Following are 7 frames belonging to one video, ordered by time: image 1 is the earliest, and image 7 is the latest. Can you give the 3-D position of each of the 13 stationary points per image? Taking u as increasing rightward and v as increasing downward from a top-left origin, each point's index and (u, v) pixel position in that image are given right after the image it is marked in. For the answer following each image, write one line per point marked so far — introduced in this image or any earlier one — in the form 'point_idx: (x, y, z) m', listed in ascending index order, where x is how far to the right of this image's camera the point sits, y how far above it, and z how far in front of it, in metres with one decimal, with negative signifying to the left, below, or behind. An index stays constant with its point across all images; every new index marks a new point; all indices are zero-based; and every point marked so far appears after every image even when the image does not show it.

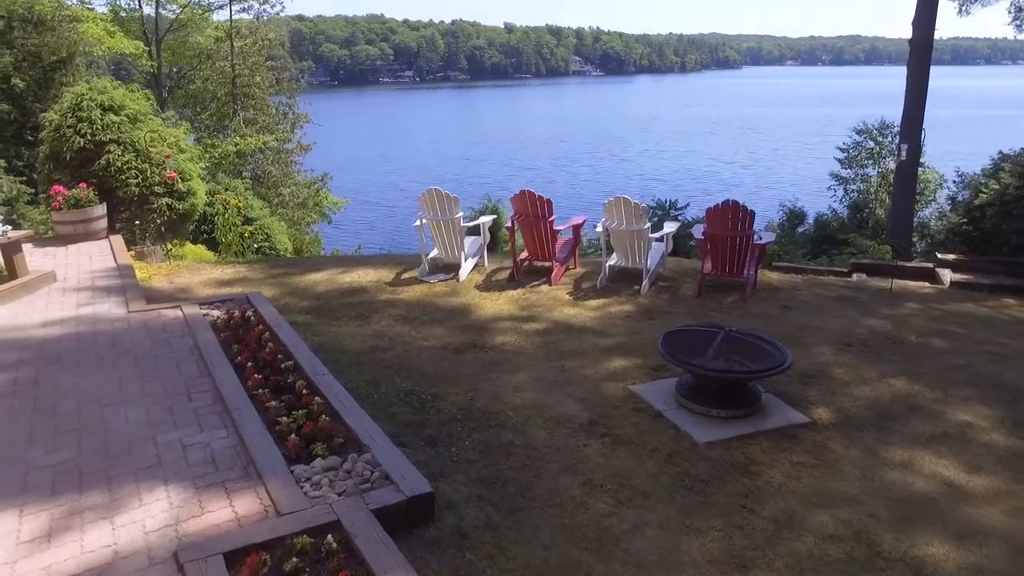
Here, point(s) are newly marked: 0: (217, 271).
0: (-2.7, +0.2, +7.6) m
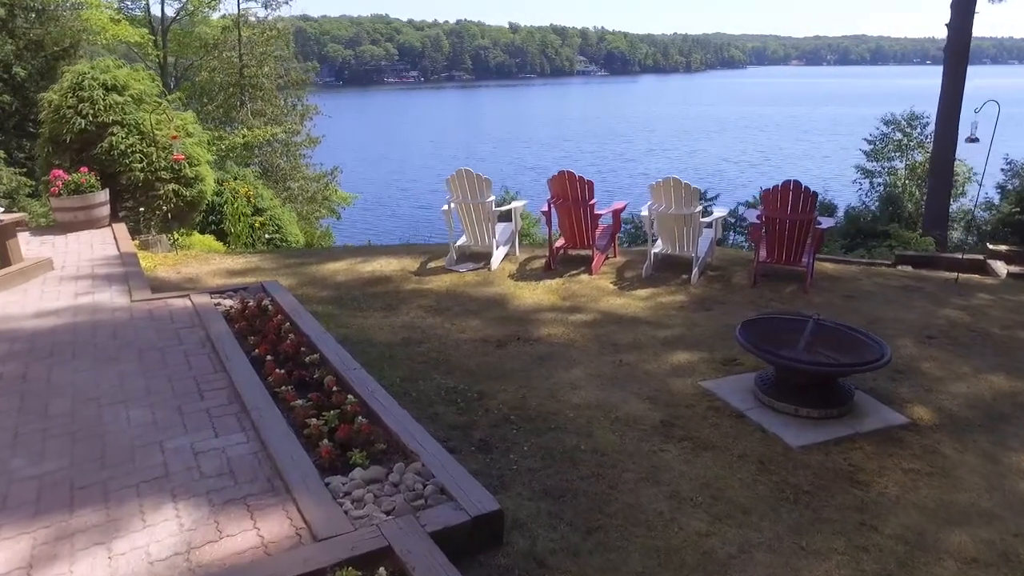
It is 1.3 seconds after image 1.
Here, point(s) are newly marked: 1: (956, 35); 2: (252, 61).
0: (-2.5, +0.2, +7.1) m
1: (+5.3, +3.0, +9.8) m
2: (-5.2, +4.5, +16.3) m
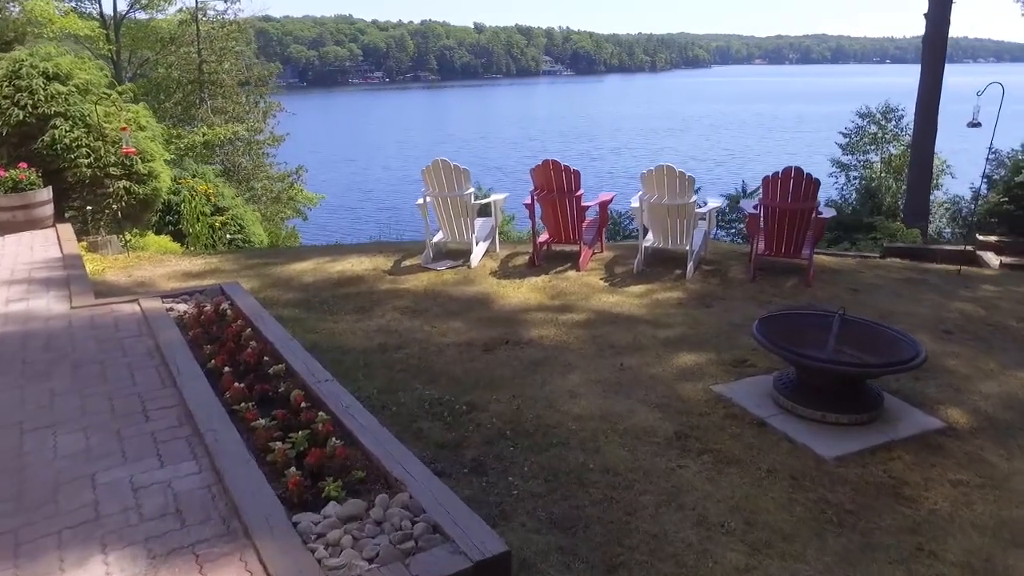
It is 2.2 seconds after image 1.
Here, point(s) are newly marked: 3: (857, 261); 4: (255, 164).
0: (-2.6, +0.2, +6.5) m
1: (+5.0, +3.1, +9.6) m
2: (-5.8, +4.4, +15.6) m
3: (+2.8, +0.2, +6.6) m
4: (-5.1, +2.5, +16.3) m
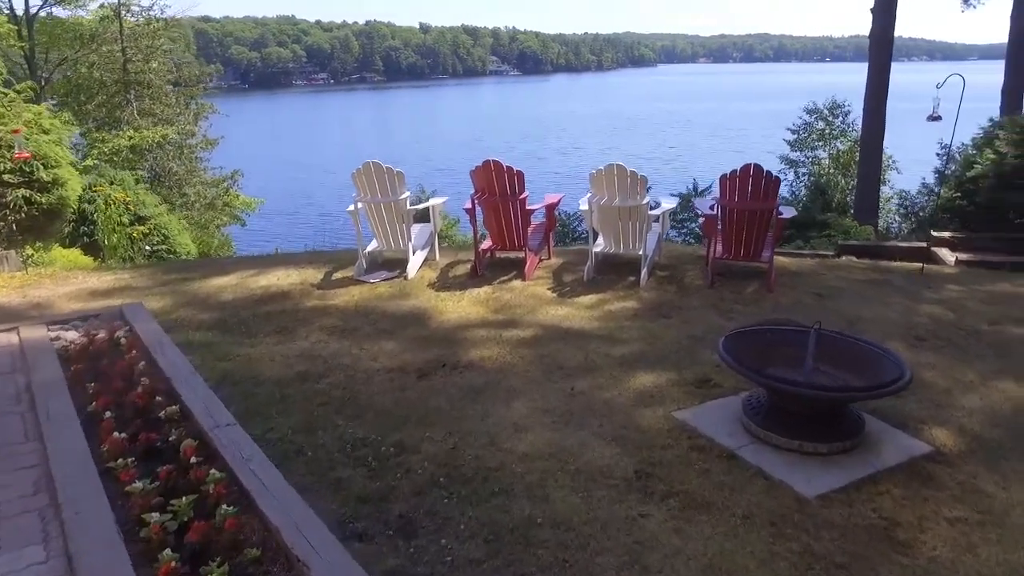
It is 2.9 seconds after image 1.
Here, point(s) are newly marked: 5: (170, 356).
0: (-3.1, +0.1, +5.9) m
1: (+4.3, +3.1, +9.4) m
2: (-6.8, +4.2, +14.8) m
3: (+2.4, +0.2, +6.3) m
4: (-6.2, +2.3, +15.5) m
5: (-1.4, -0.3, +3.4) m
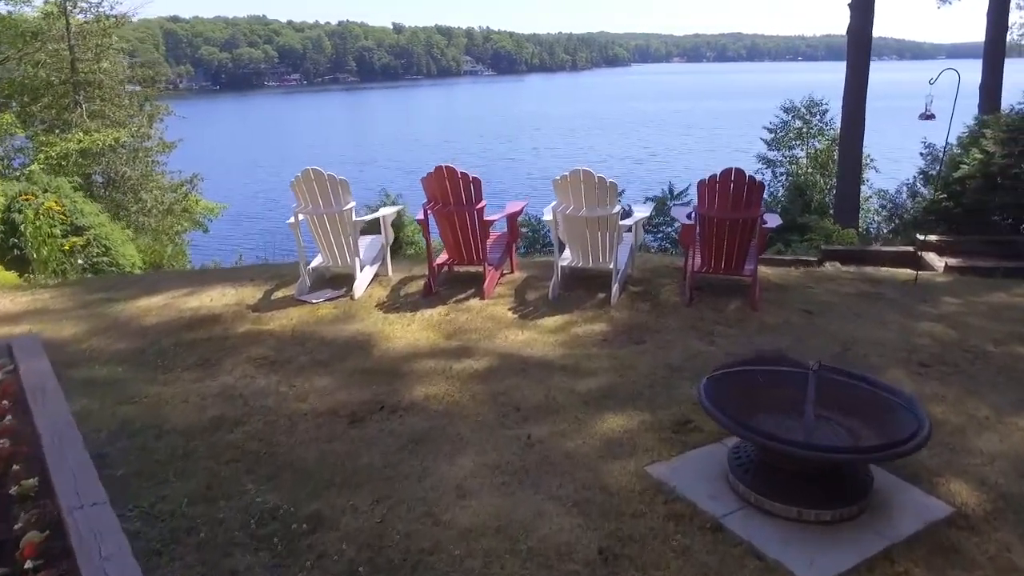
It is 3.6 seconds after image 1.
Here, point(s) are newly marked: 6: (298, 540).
0: (-3.3, -0.1, +5.3) m
1: (+3.9, +3.1, +9.0) m
2: (-7.4, +4.0, +14.1) m
3: (+2.1, +0.1, +5.9) m
4: (-6.7, +2.1, +14.8) m
5: (-1.6, -0.4, +2.8) m
6: (-0.6, -0.7, +2.3) m
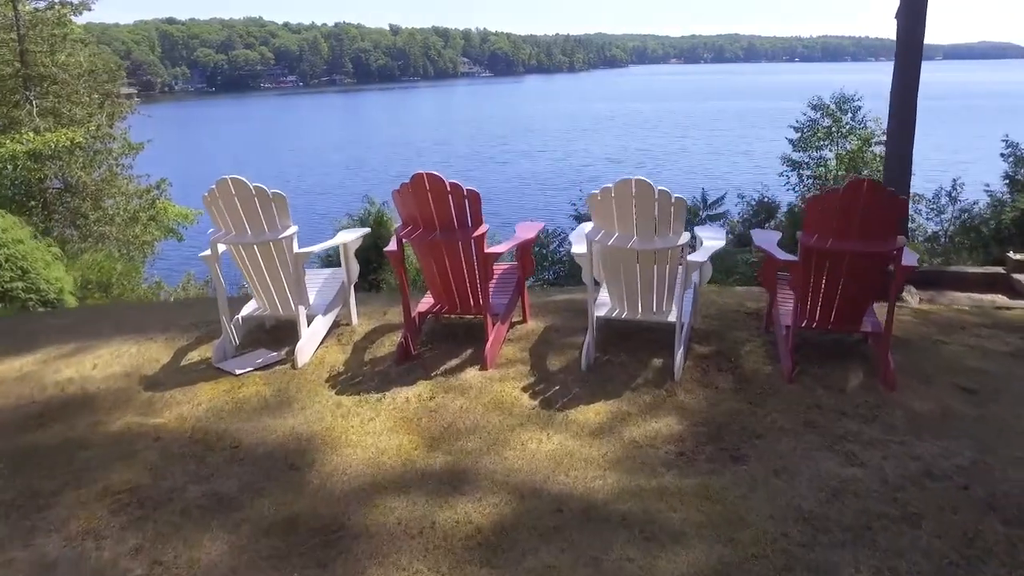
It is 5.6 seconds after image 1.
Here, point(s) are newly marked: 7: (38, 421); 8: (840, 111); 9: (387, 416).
0: (-3.3, -0.3, +3.8) m
1: (+4.0, +2.8, +7.6) m
2: (-7.3, +3.7, +12.6) m
3: (+2.1, -0.1, +4.4) m
4: (-6.7, +1.8, +13.3) m
5: (-1.5, -0.7, +1.3) m
6: (-0.5, -0.9, +0.8) m
7: (-1.7, -0.5, +2.9) m
8: (+5.5, +2.9, +13.5) m
9: (-0.4, -0.4, +2.8) m
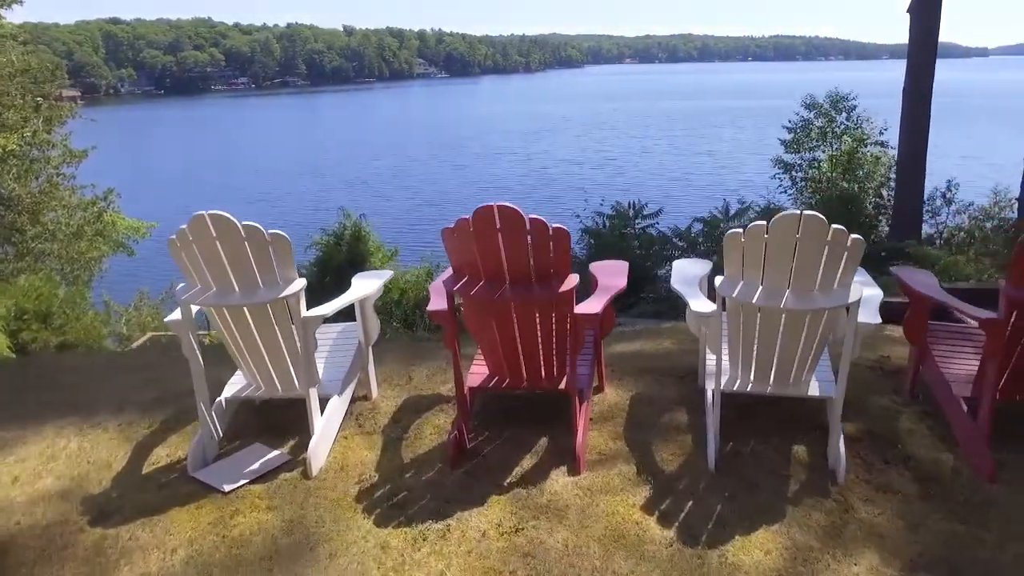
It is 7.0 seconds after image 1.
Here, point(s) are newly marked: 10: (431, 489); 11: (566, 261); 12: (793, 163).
0: (-3.0, -0.6, +2.8) m
1: (+3.9, +2.7, +6.9) m
2: (-7.6, +3.4, +11.3) m
3: (+2.4, -0.3, +3.6) m
4: (-7.0, +1.5, +12.1) m
5: (-1.2, -0.9, +0.4) m
6: (-0.1, -1.1, -0.1) m
7: (-1.4, -0.7, +1.9) m
8: (+5.2, +2.8, +12.9) m
9: (-0.1, -0.6, +1.9) m
10: (-0.2, -0.6, +2.2) m
11: (+0.2, +0.1, +2.3) m
12: (+4.6, +2.0, +13.0) m
